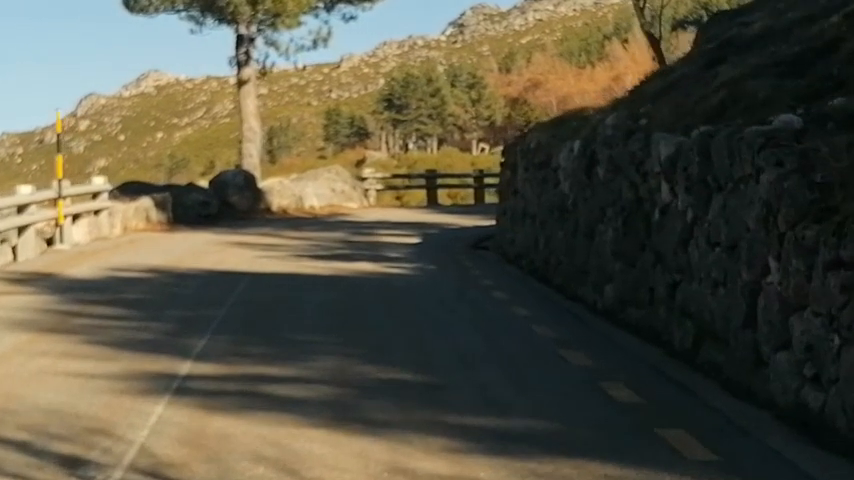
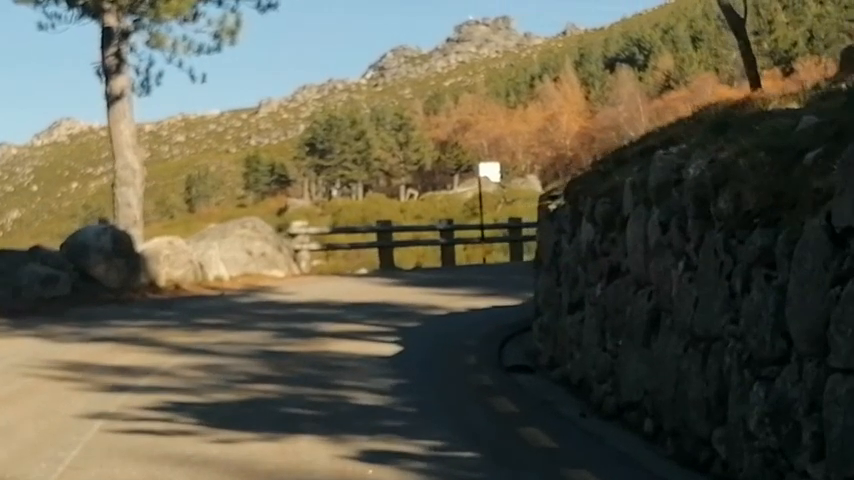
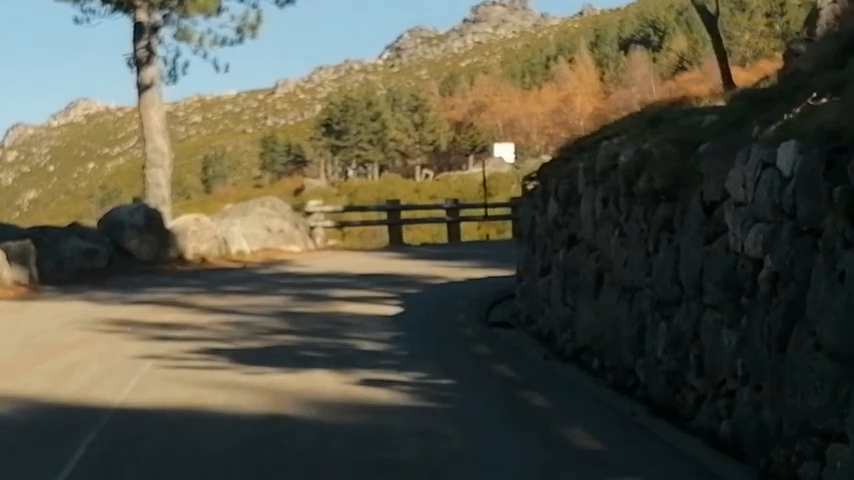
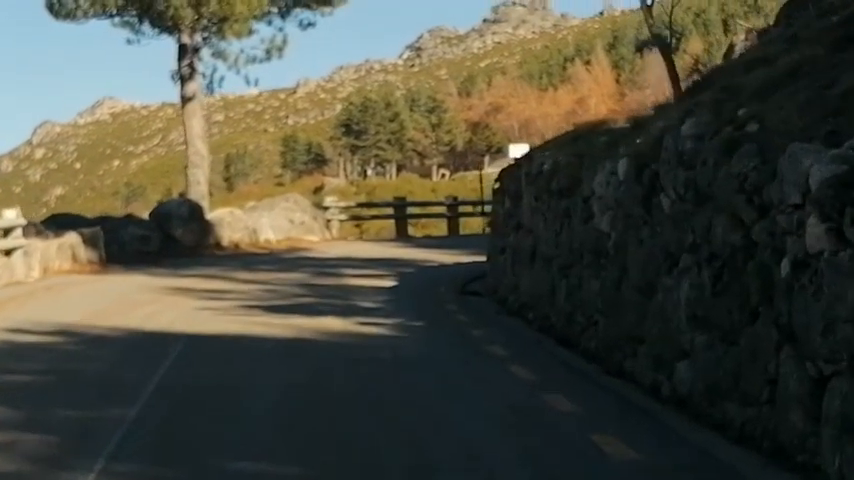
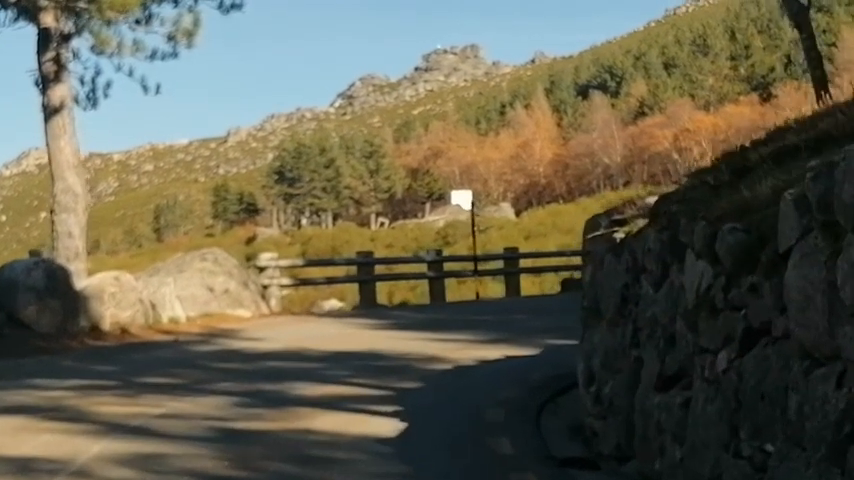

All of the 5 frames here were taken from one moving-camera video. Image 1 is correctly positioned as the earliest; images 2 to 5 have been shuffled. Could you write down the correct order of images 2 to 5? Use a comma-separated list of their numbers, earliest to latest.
4, 3, 2, 5
